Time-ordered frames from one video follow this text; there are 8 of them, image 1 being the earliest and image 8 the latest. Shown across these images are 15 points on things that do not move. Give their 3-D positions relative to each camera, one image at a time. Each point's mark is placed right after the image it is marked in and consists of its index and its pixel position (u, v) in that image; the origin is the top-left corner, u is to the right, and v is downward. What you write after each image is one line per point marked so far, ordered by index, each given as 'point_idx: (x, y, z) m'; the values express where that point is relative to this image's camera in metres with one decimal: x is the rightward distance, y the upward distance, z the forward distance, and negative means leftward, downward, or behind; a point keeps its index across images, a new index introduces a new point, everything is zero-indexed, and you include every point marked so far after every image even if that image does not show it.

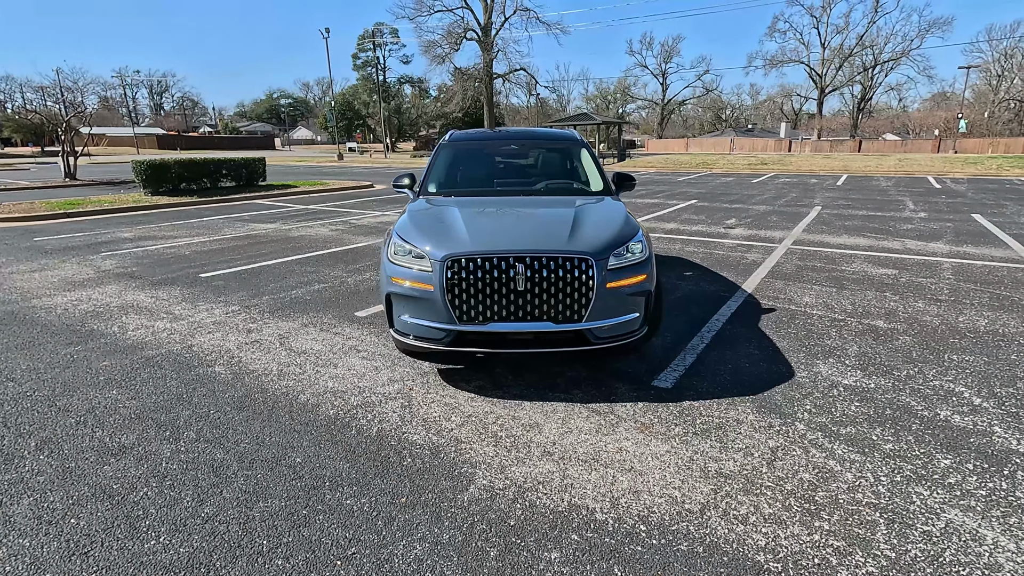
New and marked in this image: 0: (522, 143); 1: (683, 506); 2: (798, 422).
0: (+0.2, +1.3, +5.0) m
1: (+0.7, -0.9, +2.3) m
2: (+1.6, -0.7, +3.0) m
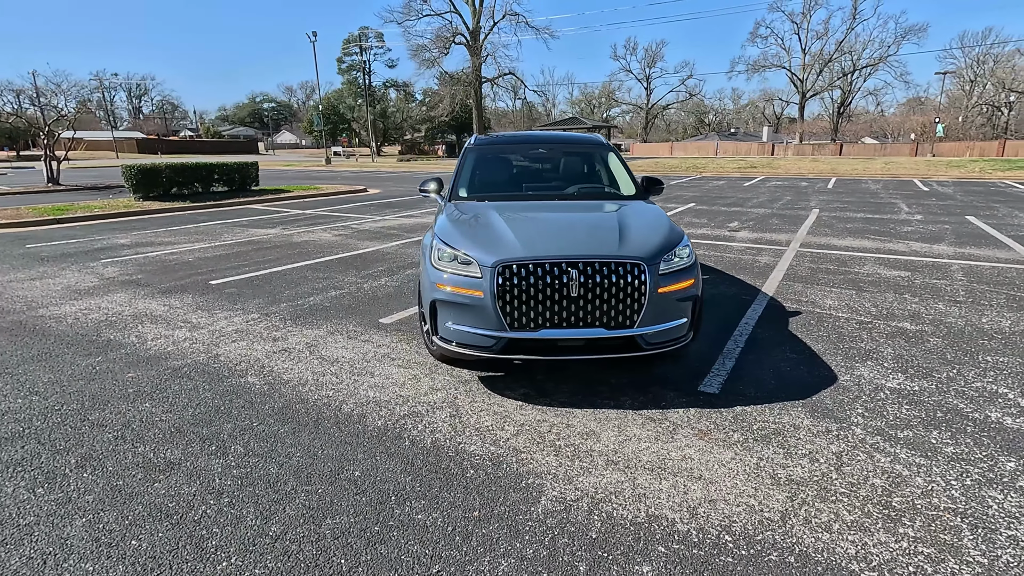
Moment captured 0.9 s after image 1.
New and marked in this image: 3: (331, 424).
0: (+0.4, +1.3, +4.9) m
1: (+1.1, -1.0, +2.3) m
2: (+1.9, -0.8, +3.0) m
3: (-1.0, -0.8, +3.0) m
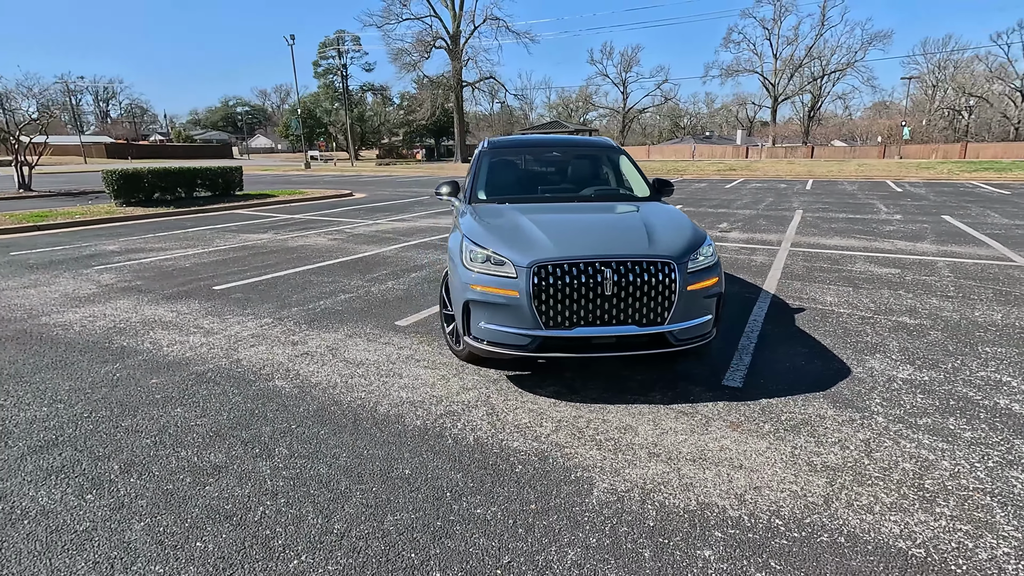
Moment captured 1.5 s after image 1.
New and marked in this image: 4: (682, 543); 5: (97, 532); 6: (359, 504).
0: (+0.5, +1.3, +5.0) m
1: (+1.3, -0.9, +2.4) m
2: (+2.1, -0.7, +3.1) m
3: (-0.8, -0.8, +3.1) m
4: (+0.7, -1.0, +2.1) m
5: (-1.7, -1.0, +2.2) m
6: (-0.7, -1.0, +2.4) m
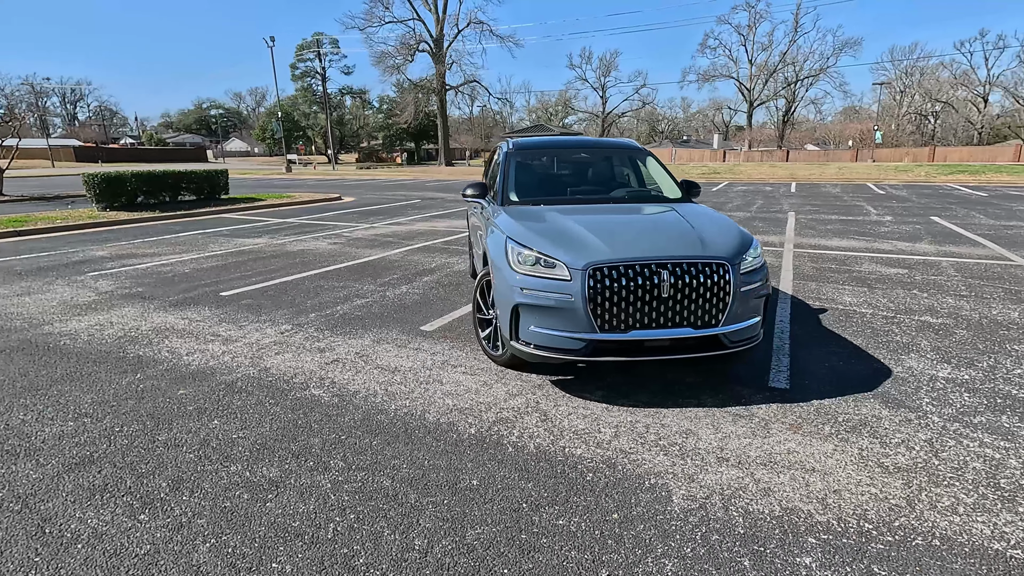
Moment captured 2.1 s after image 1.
0: (+0.8, +1.3, +5.0) m
1: (+1.7, -0.9, +2.4) m
2: (+2.4, -0.7, +3.1) m
3: (-0.5, -0.8, +3.0) m
4: (+1.0, -1.0, +2.1) m
5: (-1.4, -1.0, +2.1) m
6: (-0.3, -1.0, +2.3) m
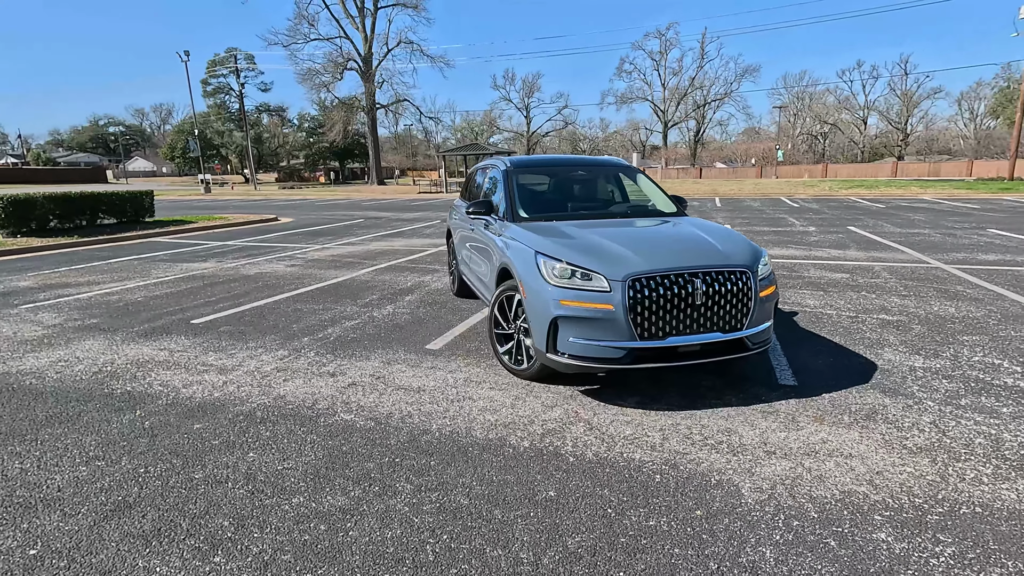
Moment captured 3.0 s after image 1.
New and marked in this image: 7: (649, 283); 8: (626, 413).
0: (+0.7, +1.2, +5.2) m
1: (+2.0, -0.9, +2.6) m
2: (+2.7, -0.7, +3.5) m
3: (-0.2, -0.9, +2.9) m
4: (+1.4, -1.0, +2.3) m
5: (-0.9, -1.1, +2.0) m
6: (+0.1, -1.0, +2.3) m
7: (+0.8, 0.0, +3.2) m
8: (+0.7, -0.8, +3.4) m
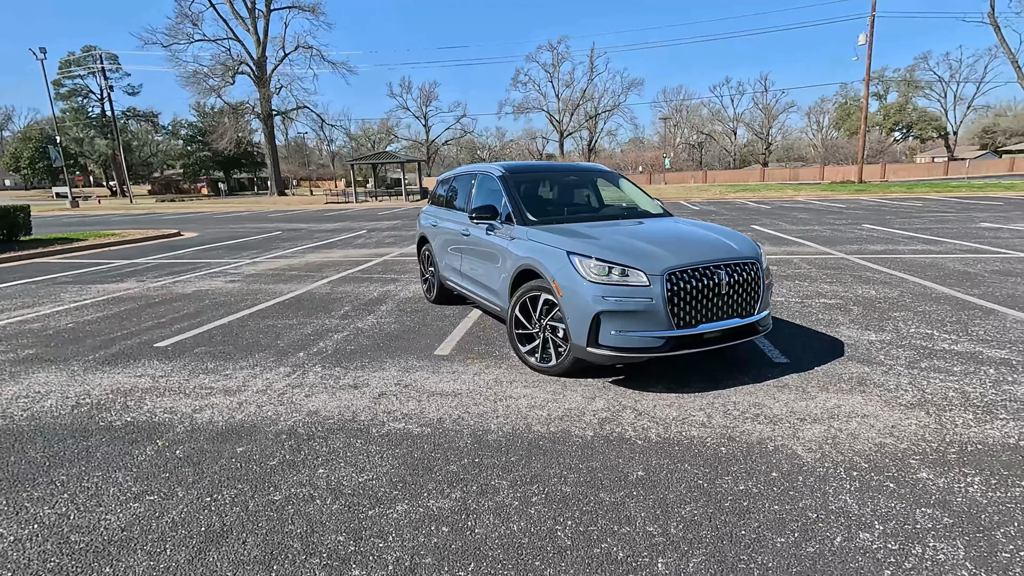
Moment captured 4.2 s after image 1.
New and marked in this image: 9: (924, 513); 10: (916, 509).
0: (+0.6, +1.2, +5.4) m
1: (+2.5, -0.8, +3.1) m
2: (+2.9, -0.6, +4.1) m
3: (+0.2, -0.9, +3.1) m
4: (+1.9, -0.9, +2.7) m
5: (-0.3, -1.1, +1.9) m
6: (+0.6, -1.0, +2.5) m
7: (+1.1, +0.1, +3.5) m
8: (+1.0, -0.7, +3.6) m
9: (+1.8, -1.0, +2.4) m
10: (+1.8, -1.0, +2.4) m
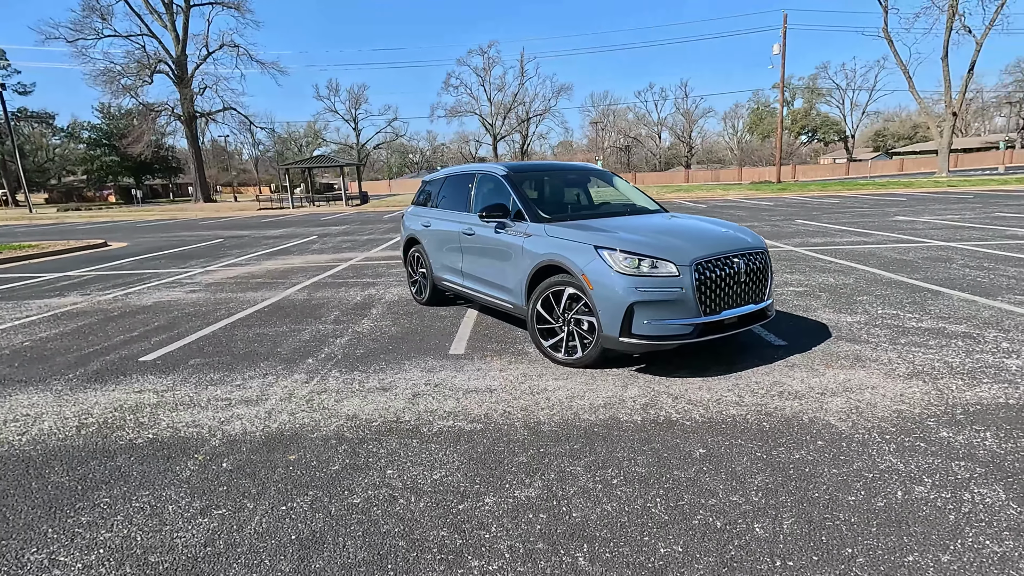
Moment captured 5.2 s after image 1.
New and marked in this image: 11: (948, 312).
0: (+0.5, +1.2, +5.6) m
1: (+2.8, -0.7, +3.5) m
2: (+3.1, -0.5, +4.5) m
3: (+0.5, -0.8, +3.2) m
4: (+2.3, -0.8, +3.0) m
5: (+0.1, -1.1, +2.0) m
6: (+1.0, -0.9, +2.6) m
7: (+1.3, +0.1, +3.7) m
8: (+1.3, -0.7, +3.8) m
9: (+2.2, -0.9, +2.7) m
10: (+2.2, -0.9, +2.7) m
11: (+4.4, -0.2, +5.5) m
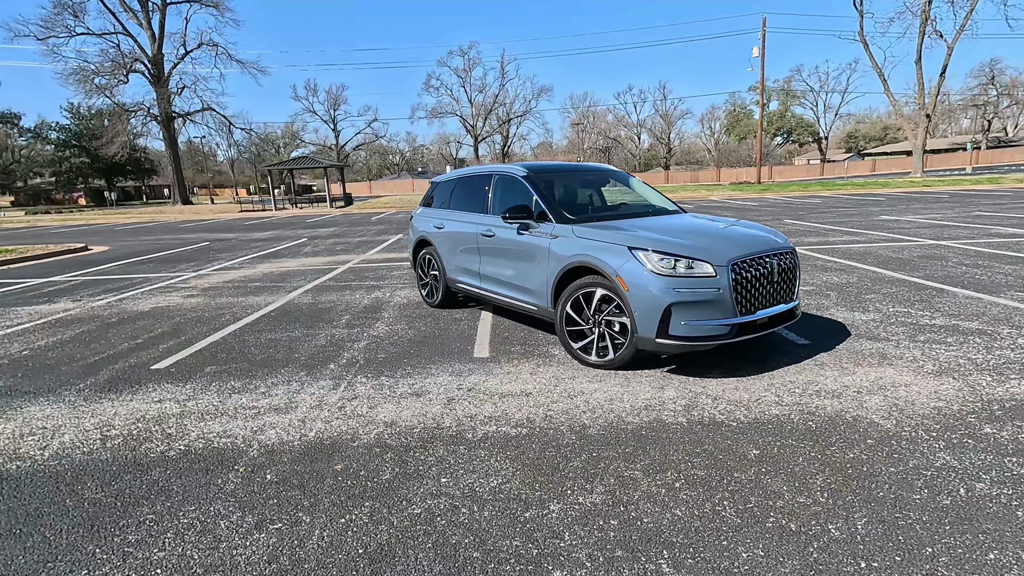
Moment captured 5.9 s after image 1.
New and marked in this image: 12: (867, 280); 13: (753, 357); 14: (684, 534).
0: (+0.7, +1.2, +5.5) m
1: (+3.0, -0.7, +3.6) m
2: (+3.3, -0.5, +4.6) m
3: (+0.8, -0.8, +3.1) m
4: (+2.6, -0.8, +3.0) m
5: (+0.5, -1.1, +1.9) m
6: (+1.3, -0.9, +2.6) m
7: (+1.6, +0.1, +3.7) m
8: (+1.5, -0.7, +3.8) m
9: (+2.5, -0.9, +2.7) m
10: (+2.5, -0.9, +2.7) m
11: (+4.6, -0.2, +5.6) m
12: (+4.7, +0.1, +7.1) m
13: (+1.9, -0.6, +4.3) m
14: (+0.7, -1.0, +2.2) m
